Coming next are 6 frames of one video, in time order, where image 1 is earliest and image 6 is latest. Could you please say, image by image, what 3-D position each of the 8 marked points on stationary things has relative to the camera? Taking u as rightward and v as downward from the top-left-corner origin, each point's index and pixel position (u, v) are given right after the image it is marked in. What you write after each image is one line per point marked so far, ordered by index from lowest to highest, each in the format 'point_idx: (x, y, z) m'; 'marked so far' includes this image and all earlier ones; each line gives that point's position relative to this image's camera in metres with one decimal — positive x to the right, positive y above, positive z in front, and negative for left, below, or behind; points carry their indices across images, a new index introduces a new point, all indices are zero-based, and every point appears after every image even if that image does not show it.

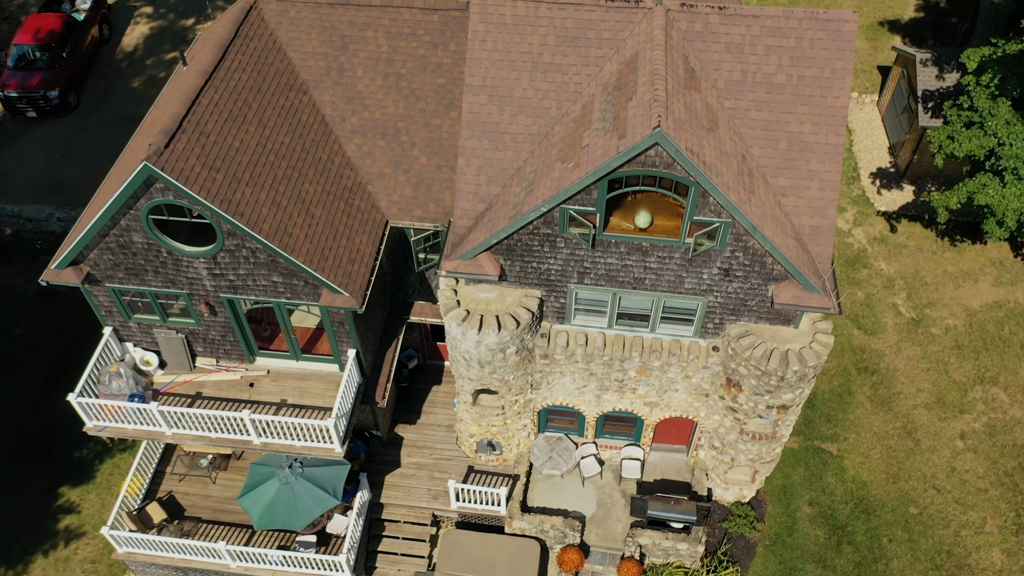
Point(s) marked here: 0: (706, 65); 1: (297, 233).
0: (+4.0, +4.6, +16.9) m
1: (-4.4, +1.1, +16.8) m
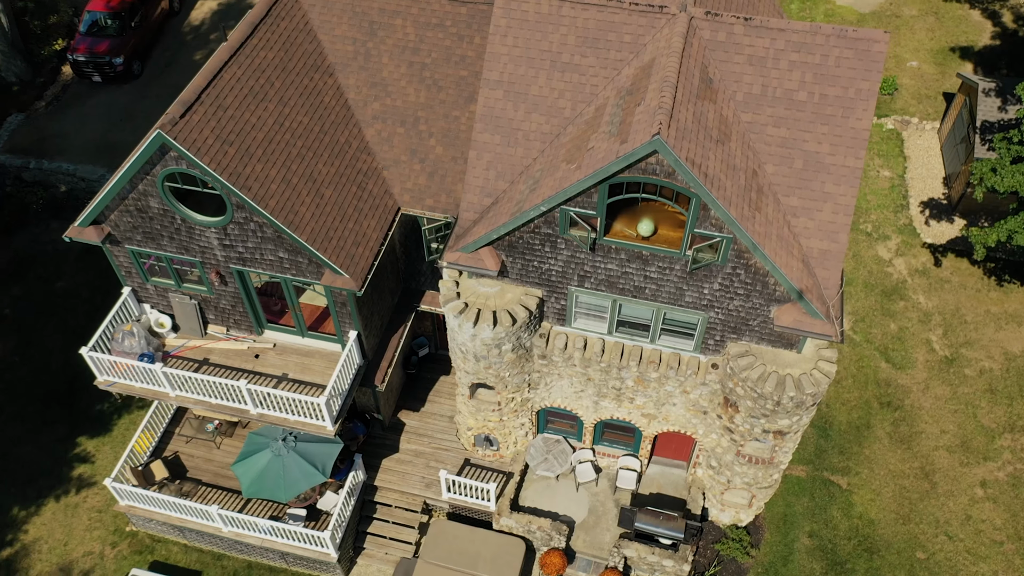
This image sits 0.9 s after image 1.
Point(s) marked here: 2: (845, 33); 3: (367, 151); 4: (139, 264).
0: (+4.3, +4.3, +16.5) m
1: (-4.4, +1.6, +17.1) m
2: (+6.5, +5.0, +16.1) m
3: (-3.4, +3.2, +19.0) m
4: (-8.9, +0.6, +19.5) m
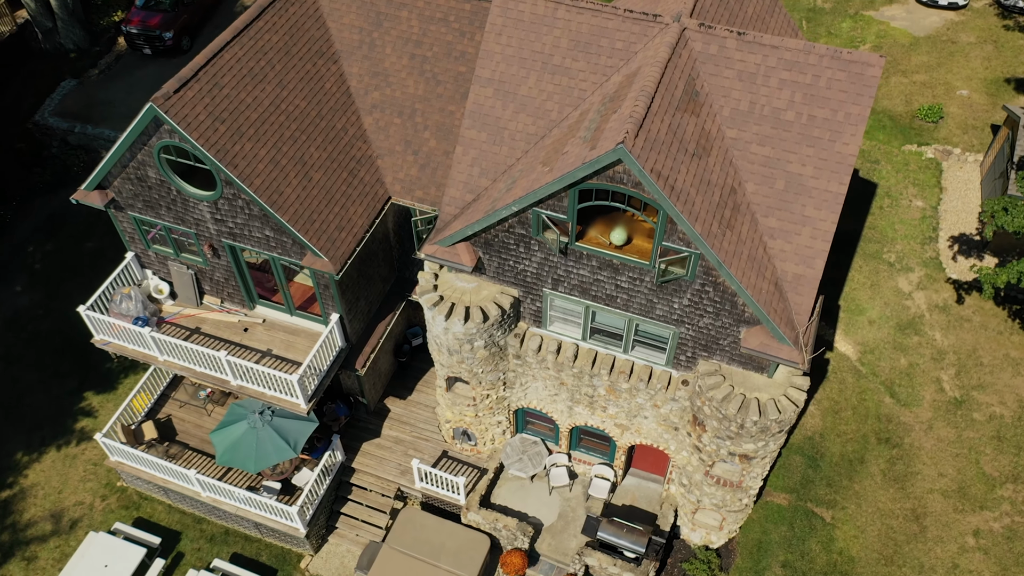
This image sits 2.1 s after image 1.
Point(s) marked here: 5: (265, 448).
0: (+4.0, +3.9, +16.3) m
1: (-4.8, +2.0, +17.6) m
2: (+6.2, +4.5, +15.7) m
3: (-3.5, +3.5, +19.3) m
4: (-9.2, +1.4, +20.3) m
5: (-5.9, -3.8, +19.6) m
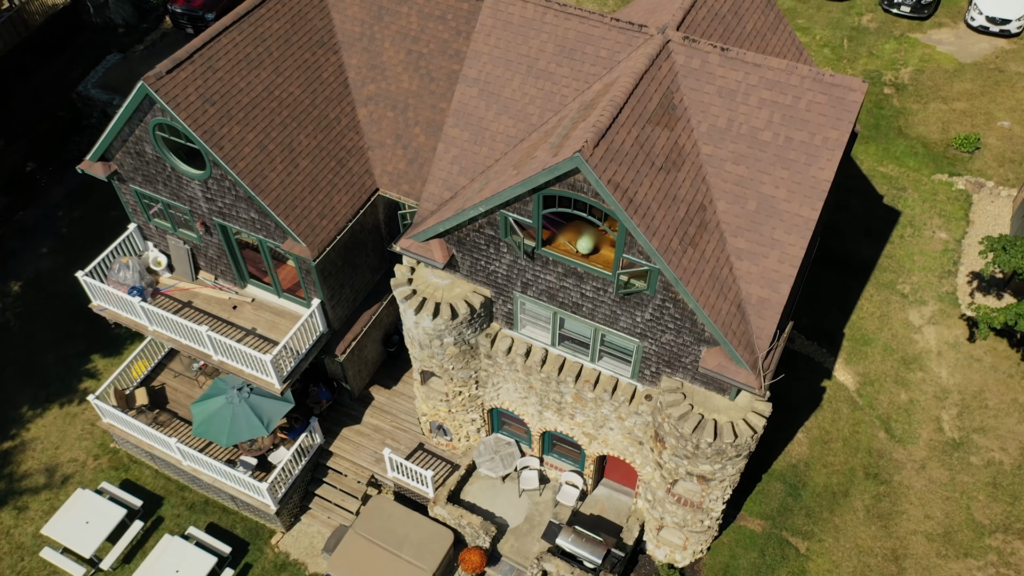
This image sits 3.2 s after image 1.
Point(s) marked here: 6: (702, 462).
0: (+3.6, +3.6, +16.1) m
1: (-5.3, +2.4, +18.0) m
2: (+5.8, +3.9, +15.3) m
3: (-3.7, +3.8, +19.7) m
4: (-9.5, +2.1, +21.0) m
5: (-6.7, -3.3, +20.2) m
6: (+3.9, -3.6, +17.1) m
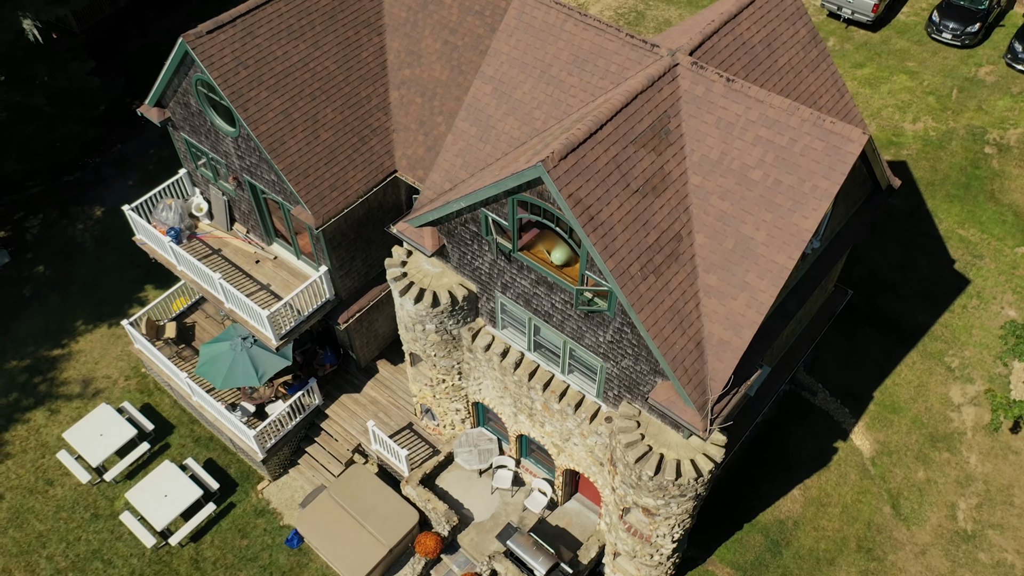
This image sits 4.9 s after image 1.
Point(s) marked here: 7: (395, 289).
0: (+3.4, +3.0, +15.7) m
1: (-5.1, +3.3, +18.9) m
2: (+5.5, +3.0, +14.6) m
3: (-3.1, +4.4, +20.3) m
4: (-8.8, +3.7, +22.5) m
5: (-7.2, -2.1, +21.3) m
6: (+2.7, -4.2, +16.7) m
7: (-2.7, 0.0, +18.7) m
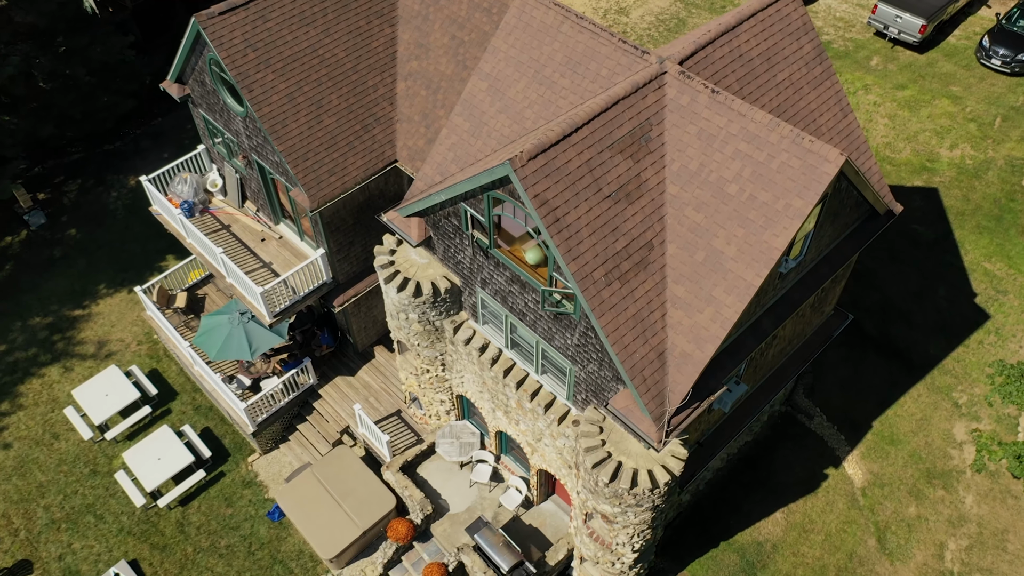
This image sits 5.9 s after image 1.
0: (+3.0, +2.8, +15.6) m
1: (-5.2, +3.8, +19.3) m
2: (+5.0, +2.6, +14.3) m
3: (-3.0, +4.7, +20.6) m
4: (-8.6, +4.5, +23.2) m
5: (-7.5, -1.5, +21.9) m
6: (+1.9, -4.3, +16.7) m
7: (-3.0, +0.3, +19.0) m
